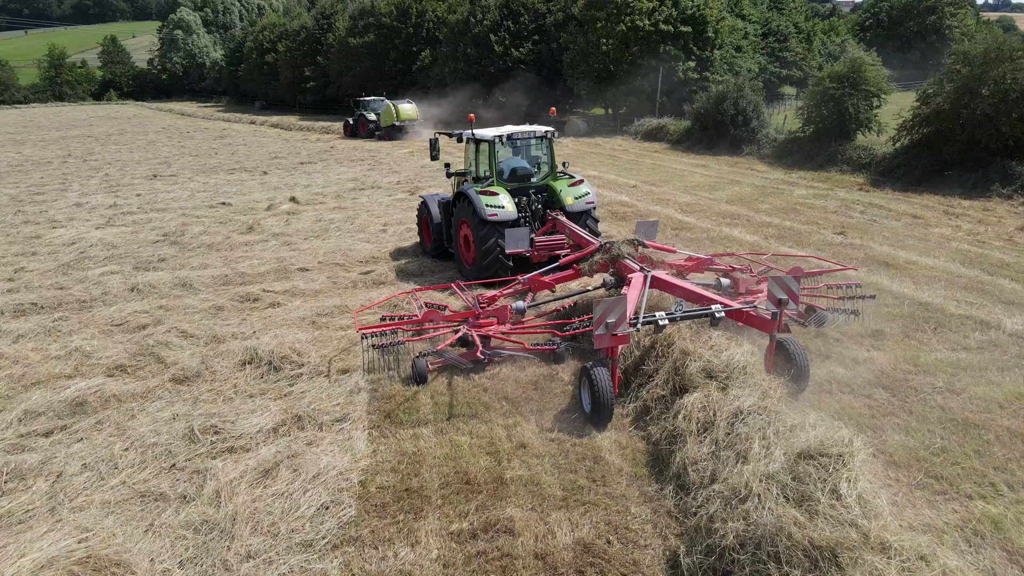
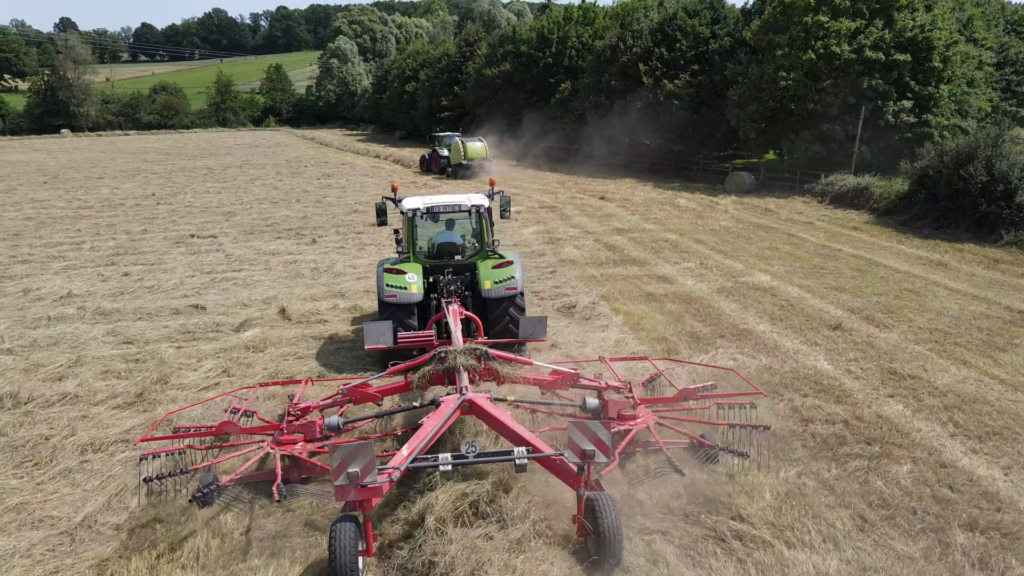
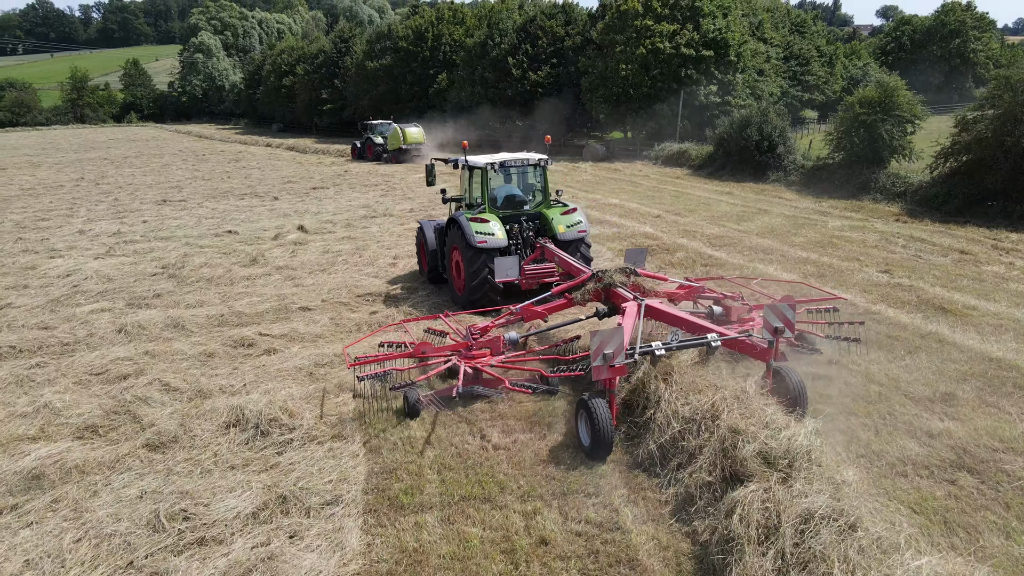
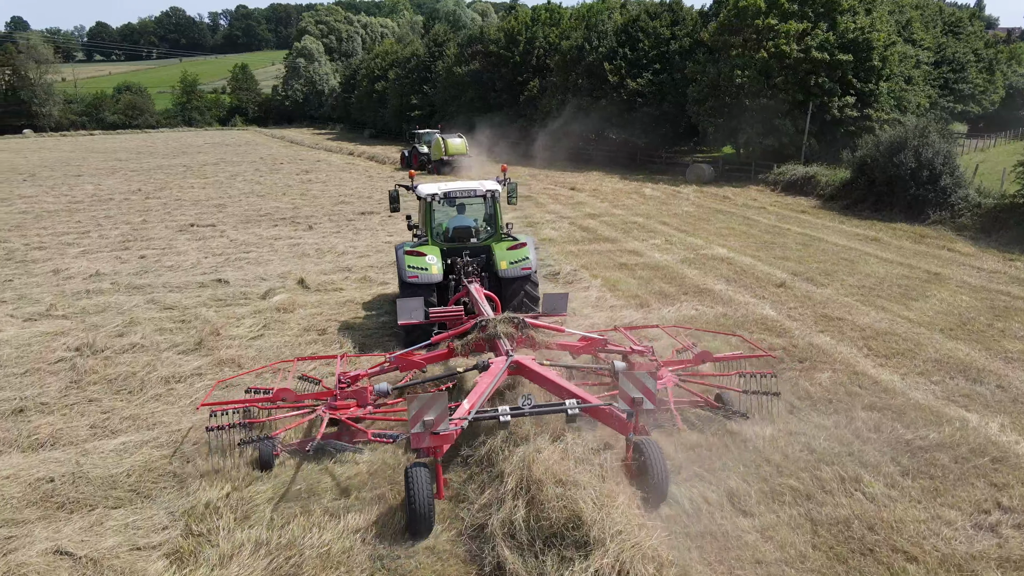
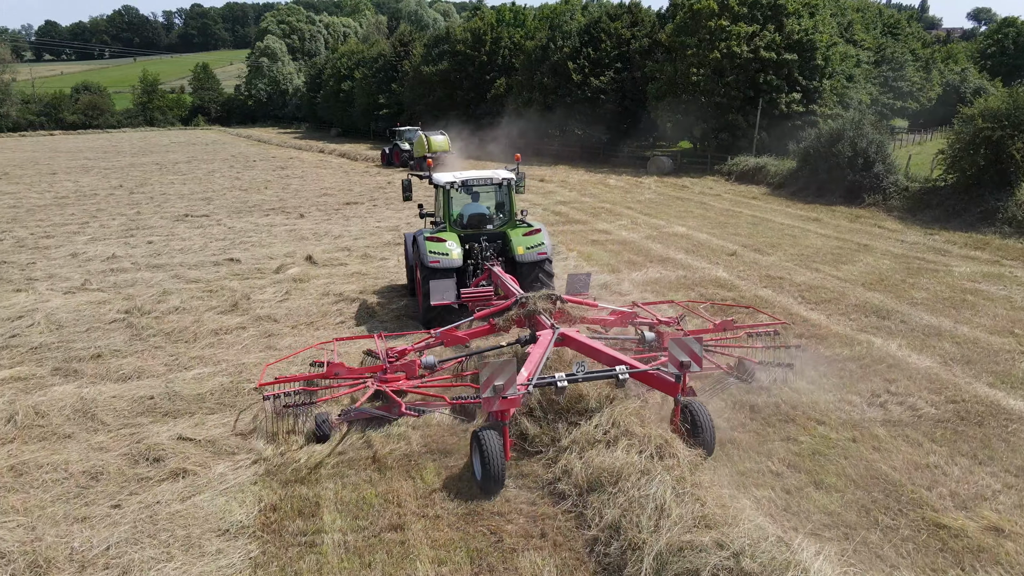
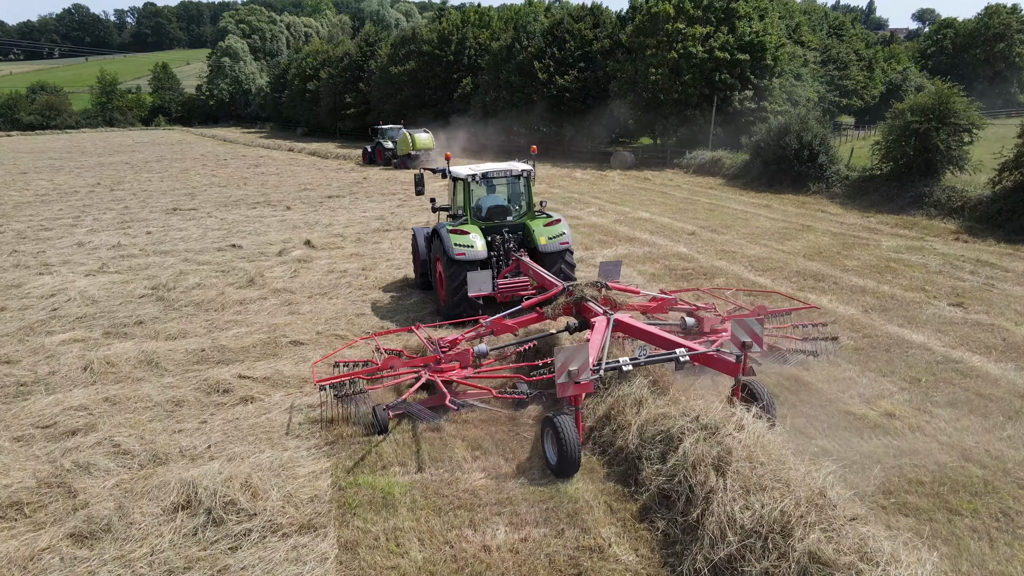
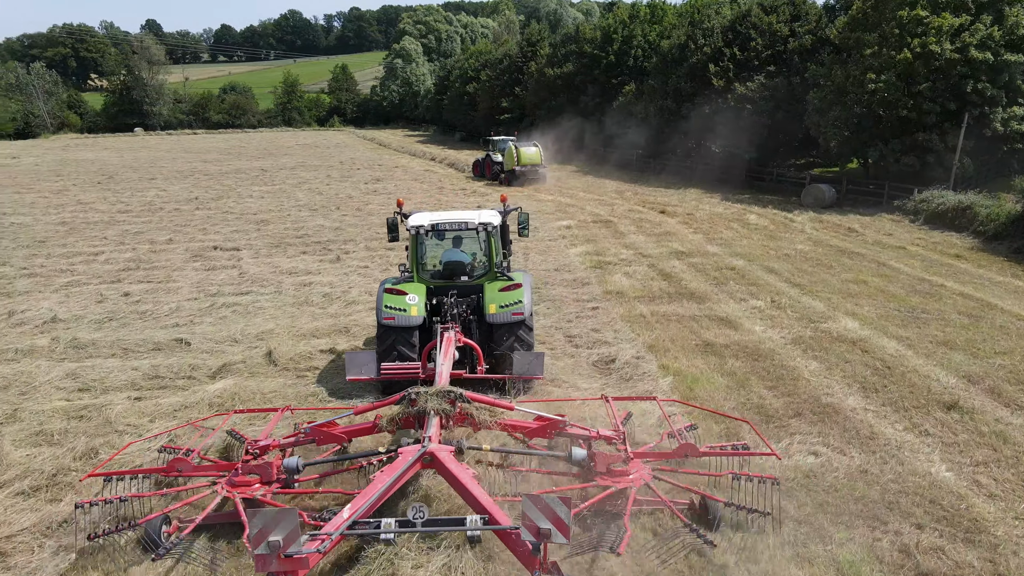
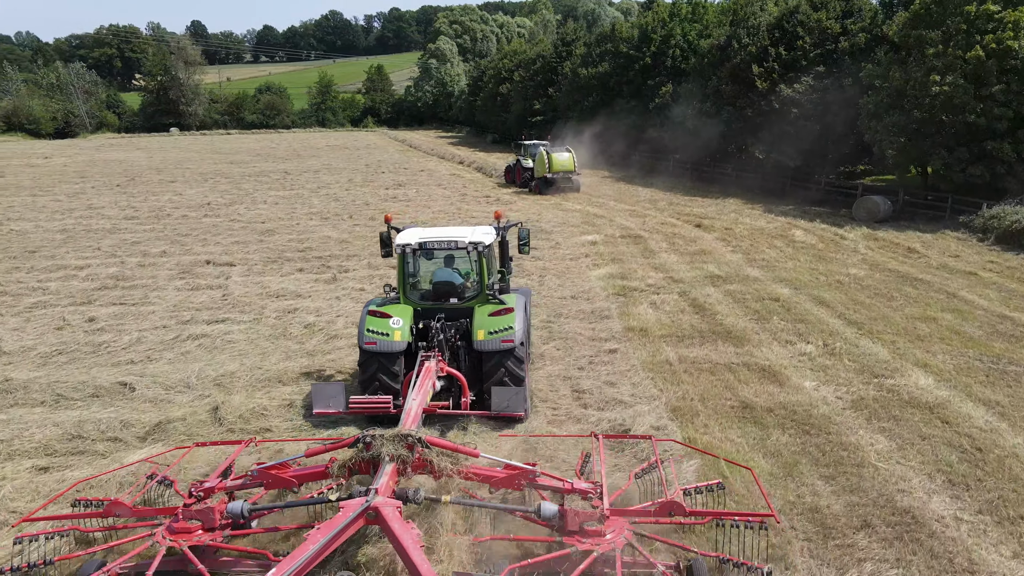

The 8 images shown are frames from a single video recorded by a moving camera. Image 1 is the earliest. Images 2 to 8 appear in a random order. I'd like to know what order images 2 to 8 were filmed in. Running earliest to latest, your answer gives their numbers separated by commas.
3, 6, 5, 4, 2, 7, 8
